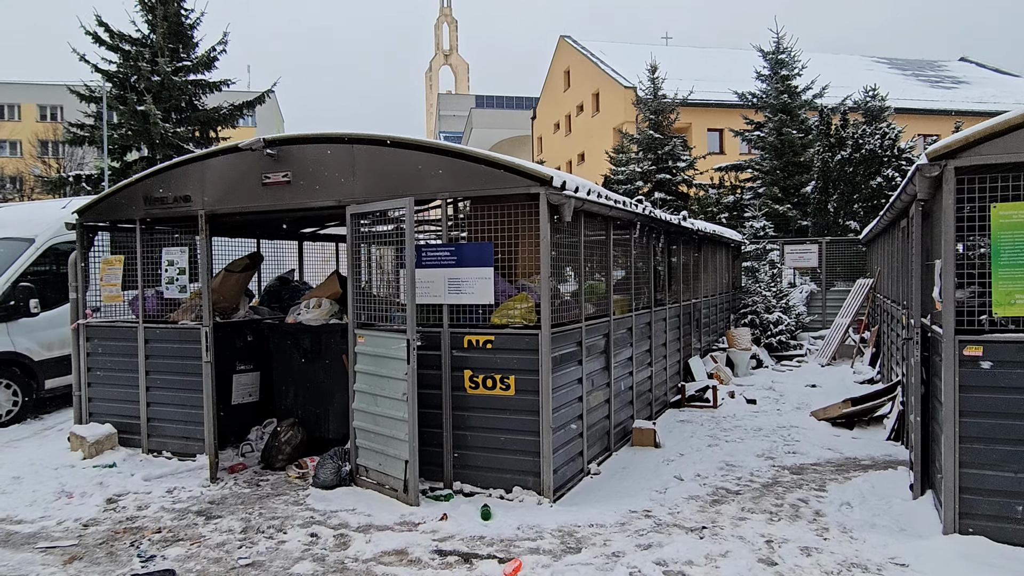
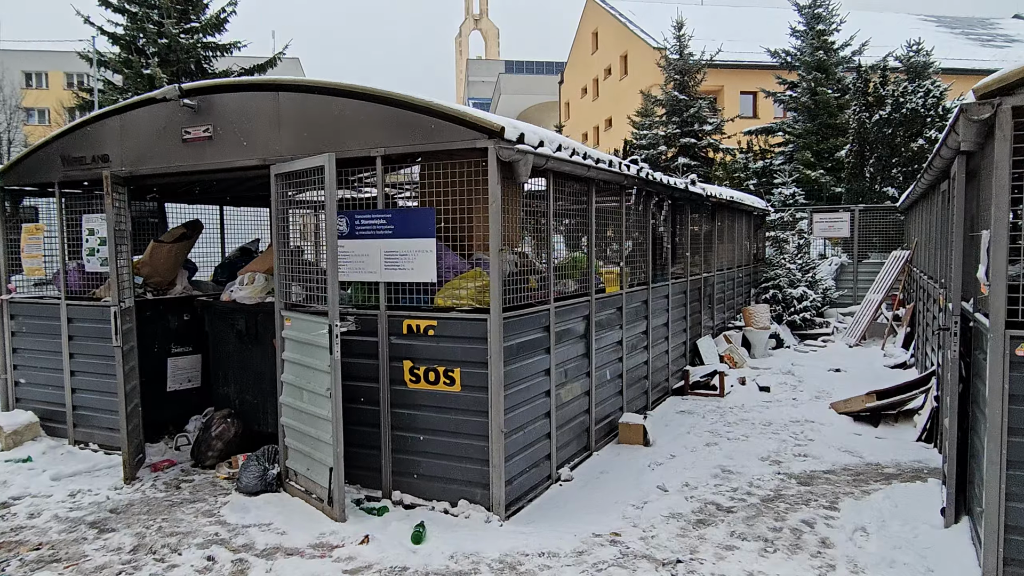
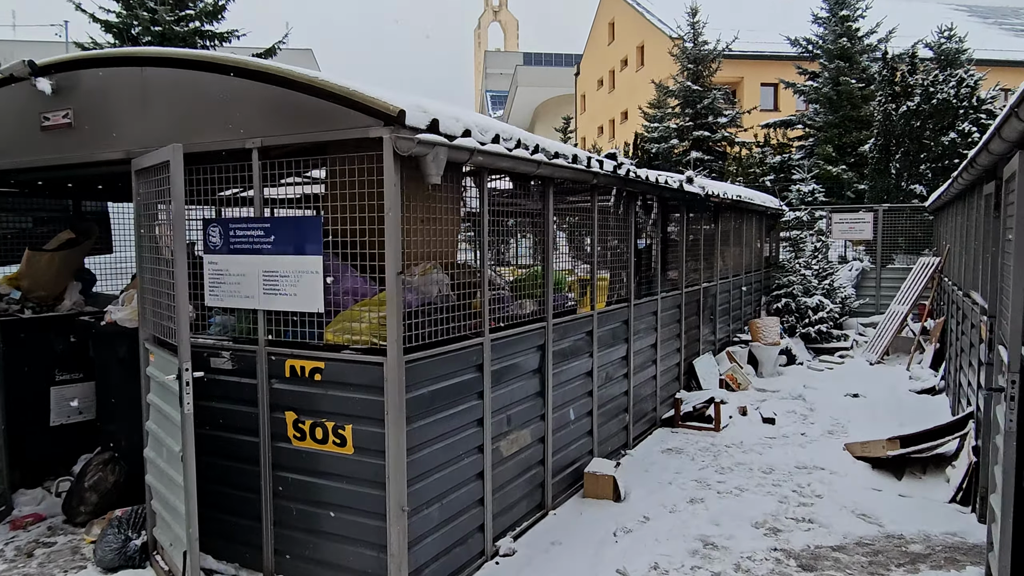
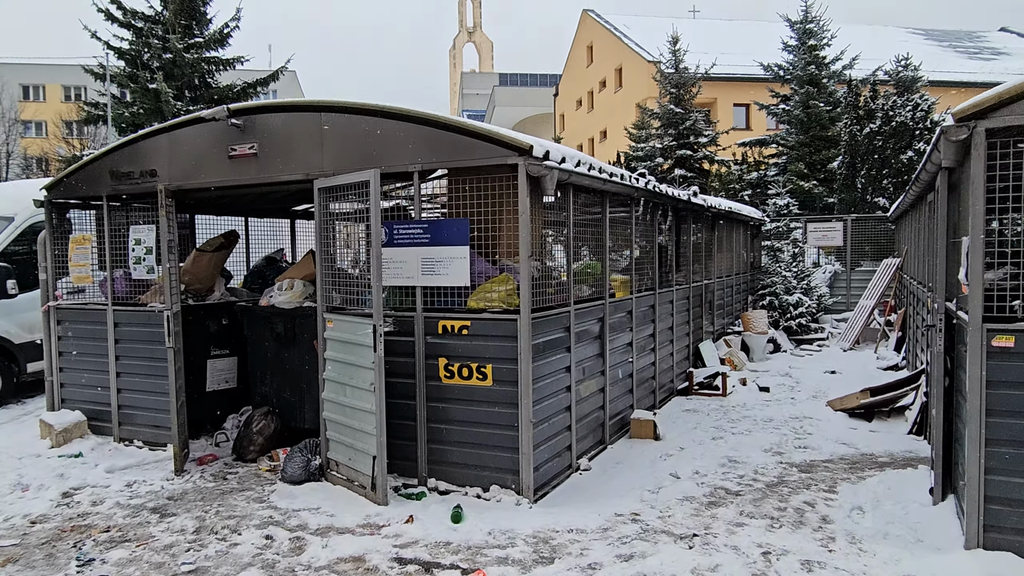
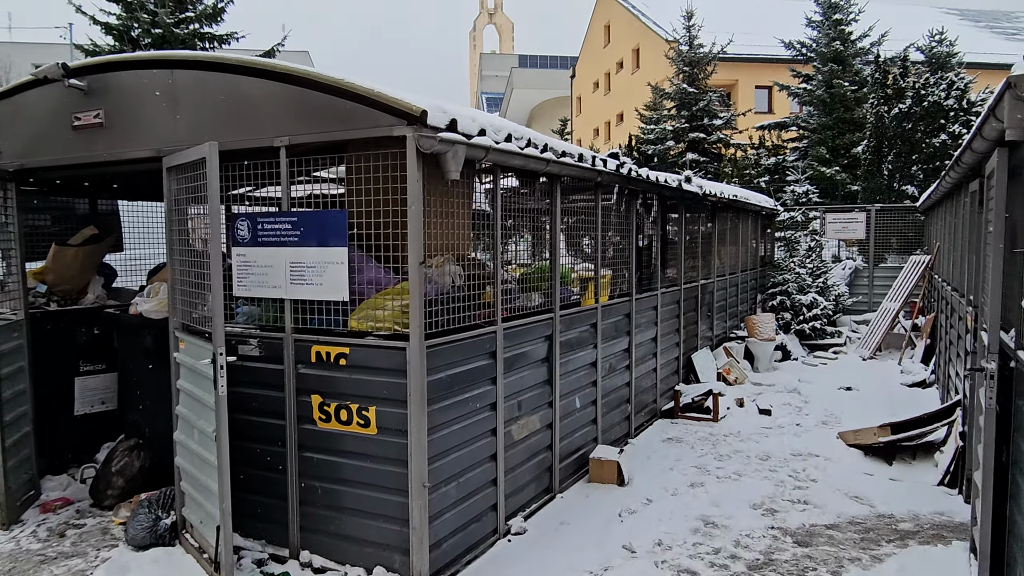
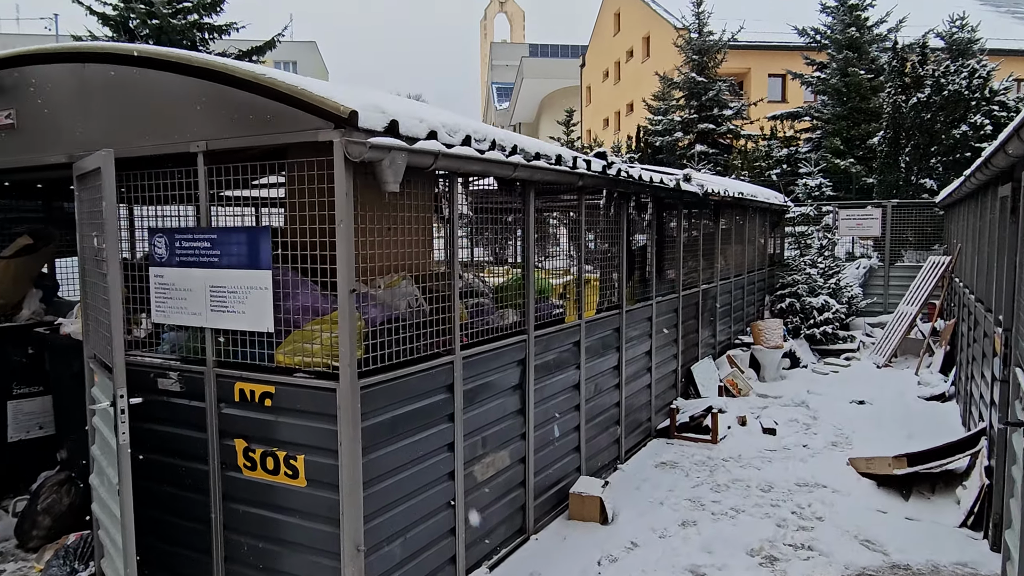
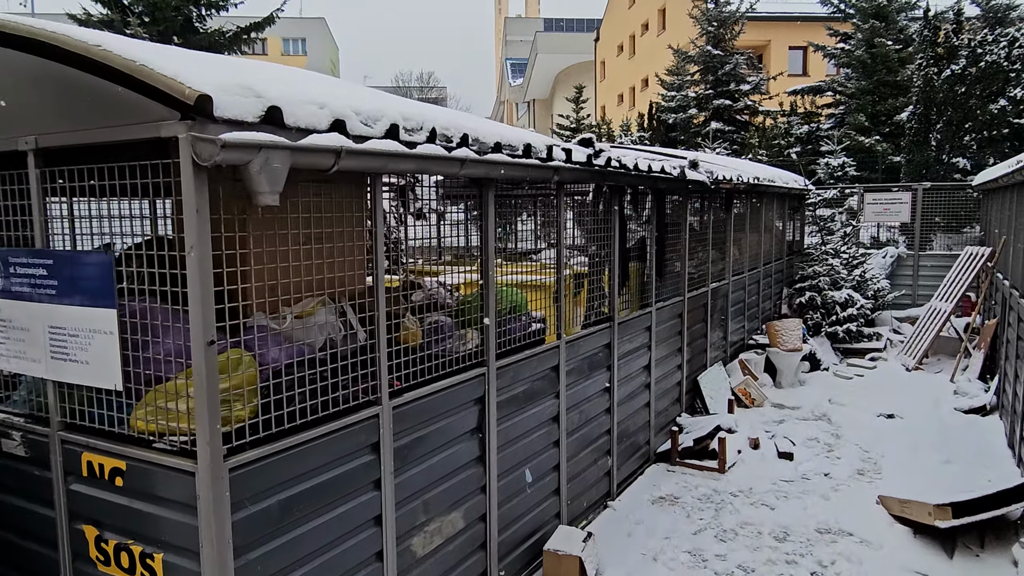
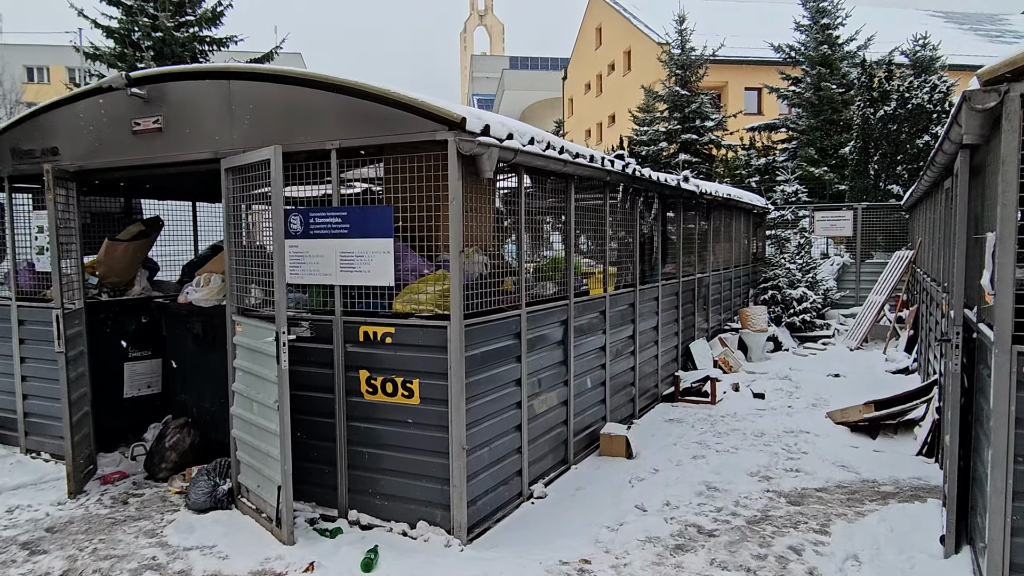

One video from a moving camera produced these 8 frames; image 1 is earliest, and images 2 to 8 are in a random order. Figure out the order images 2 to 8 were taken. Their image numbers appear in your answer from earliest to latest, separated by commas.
4, 2, 8, 5, 3, 6, 7
